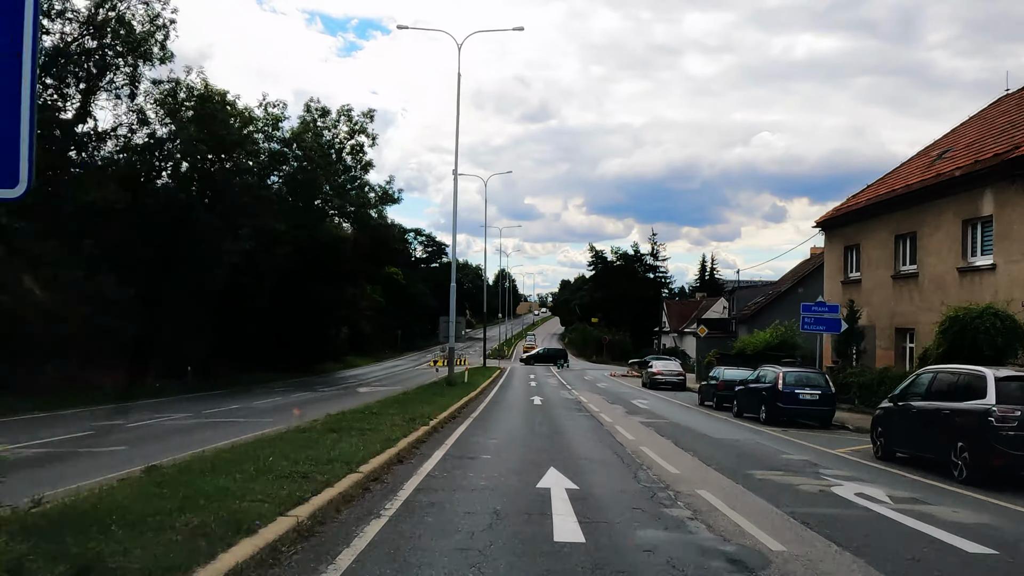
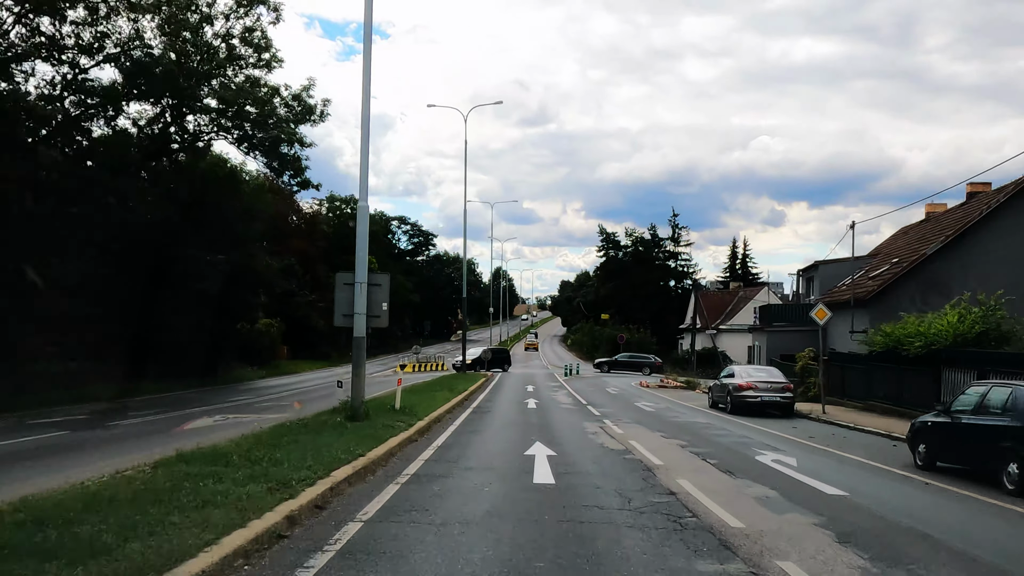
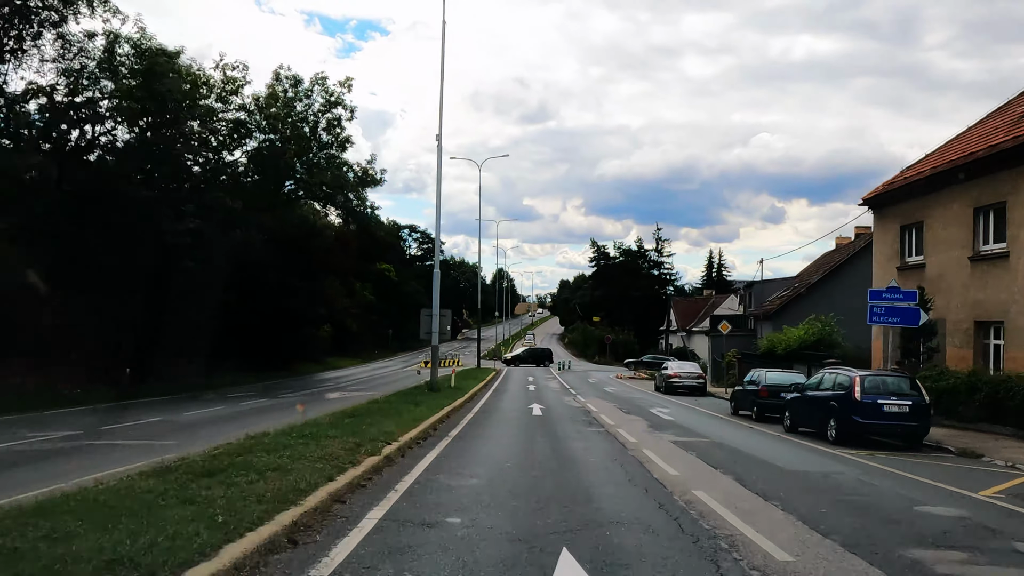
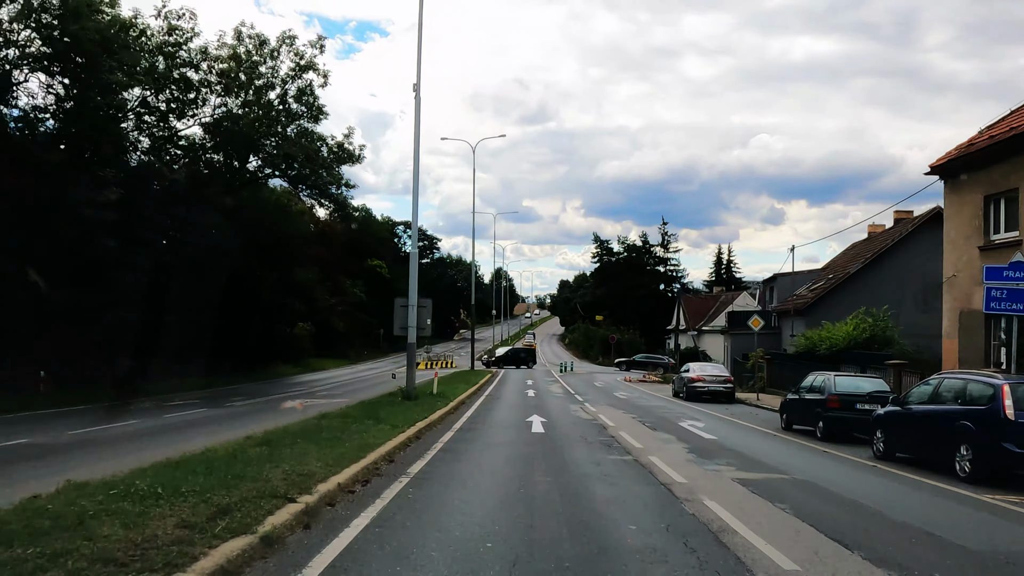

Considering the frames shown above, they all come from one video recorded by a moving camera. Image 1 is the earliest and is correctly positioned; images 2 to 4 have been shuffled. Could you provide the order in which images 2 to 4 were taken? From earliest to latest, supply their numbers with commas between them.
3, 4, 2
